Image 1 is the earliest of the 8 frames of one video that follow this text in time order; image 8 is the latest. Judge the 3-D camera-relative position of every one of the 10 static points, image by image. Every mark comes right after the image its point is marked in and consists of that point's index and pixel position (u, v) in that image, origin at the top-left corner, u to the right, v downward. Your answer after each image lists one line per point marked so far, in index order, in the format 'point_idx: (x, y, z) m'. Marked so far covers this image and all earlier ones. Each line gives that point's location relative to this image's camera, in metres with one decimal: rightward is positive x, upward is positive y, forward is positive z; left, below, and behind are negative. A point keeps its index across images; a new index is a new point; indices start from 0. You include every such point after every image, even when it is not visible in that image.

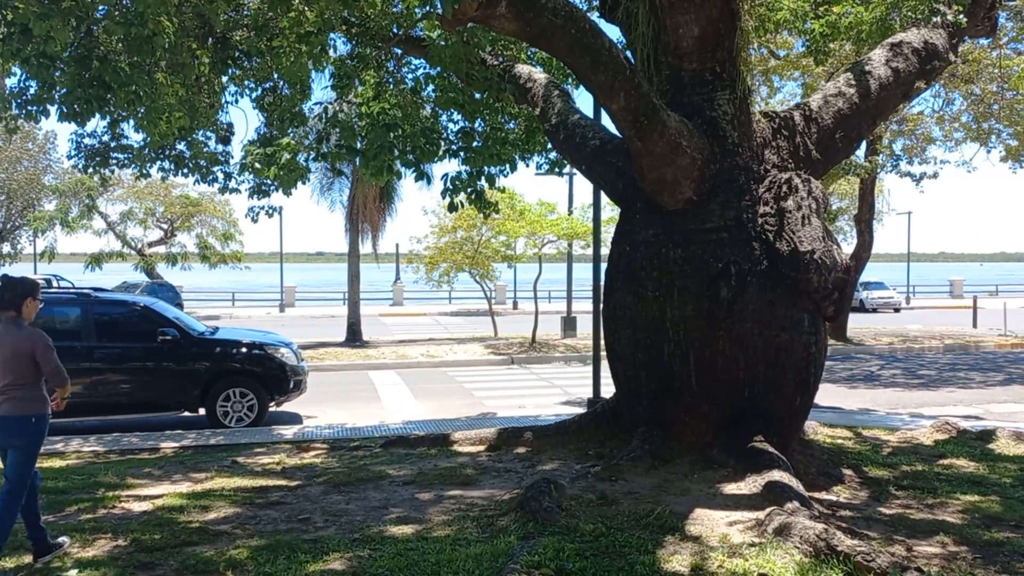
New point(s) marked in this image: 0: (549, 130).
0: (+0.3, +1.5, +7.9) m
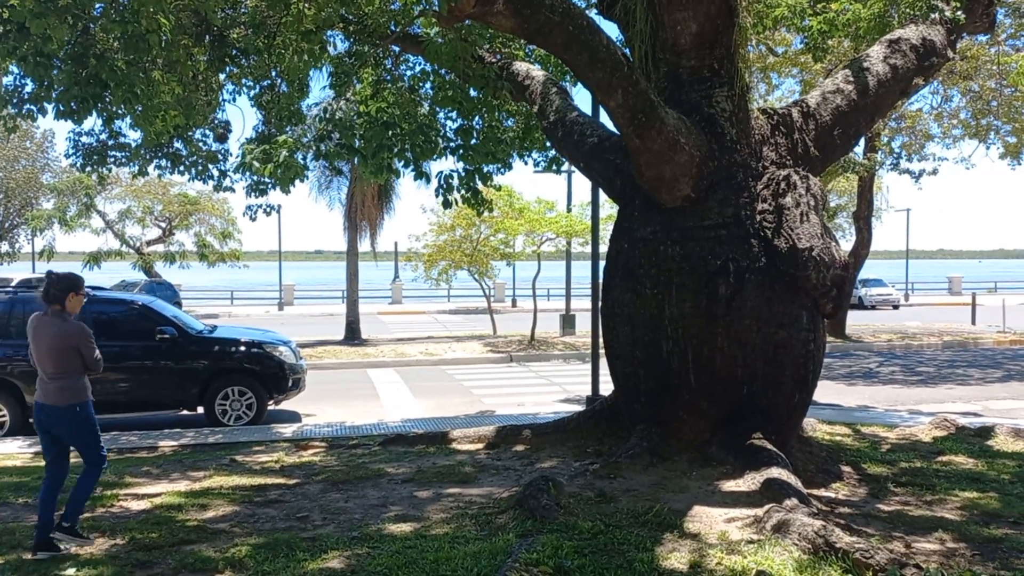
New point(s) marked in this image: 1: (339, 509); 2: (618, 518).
0: (+0.3, +1.5, +7.9) m
1: (-1.1, -1.5, +5.6) m
2: (+0.6, -1.3, +5.0) m
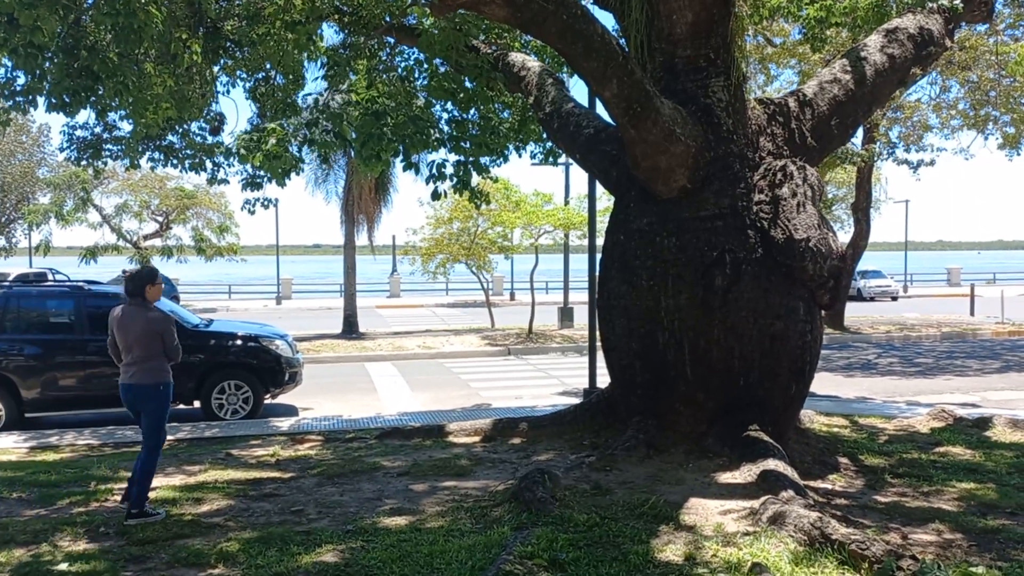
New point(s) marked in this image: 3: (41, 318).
0: (+0.3, +1.6, +7.8) m
1: (-1.2, -1.4, +5.6) m
2: (+0.6, -1.3, +5.0) m
3: (-5.7, -0.4, +10.4) m
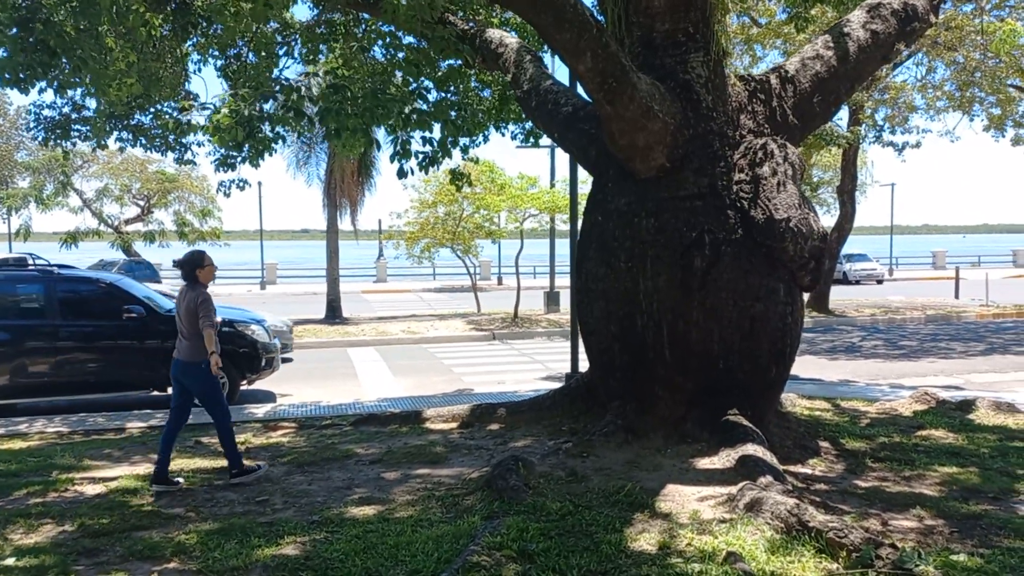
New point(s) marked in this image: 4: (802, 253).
0: (+0.1, +1.7, +7.6) m
1: (-1.3, -1.3, +5.4) m
2: (+0.4, -1.2, +4.9) m
3: (-6.0, -0.2, +10.2) m
4: (+2.0, +0.2, +5.8) m
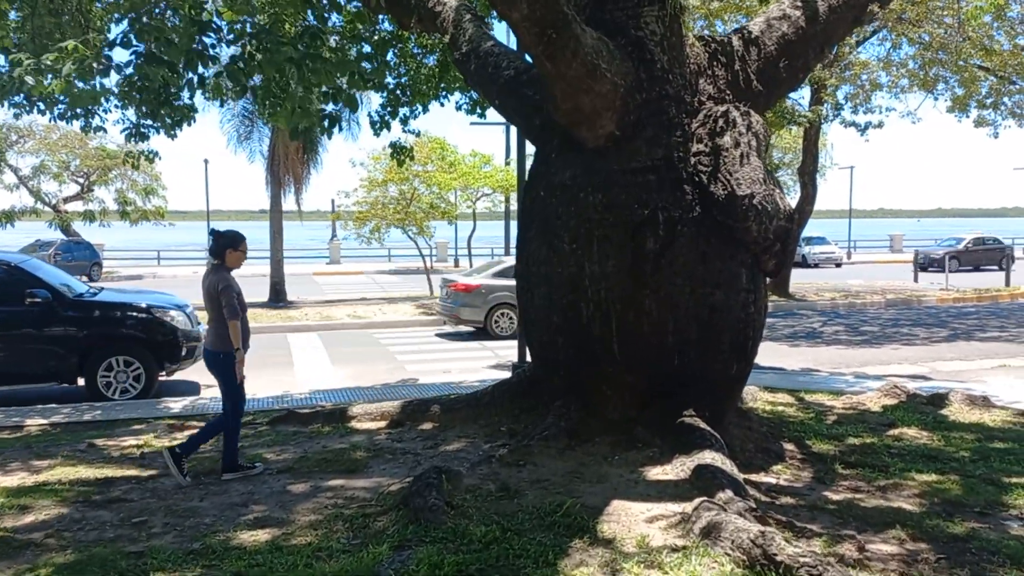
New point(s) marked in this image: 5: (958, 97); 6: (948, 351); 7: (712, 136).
0: (-0.4, +1.8, +6.8) m
1: (-1.8, -1.2, +4.6) m
2: (0.0, -1.1, +4.2) m
3: (-6.6, 0.0, +9.2) m
4: (+1.5, +0.3, +5.1) m
5: (+9.0, +3.8, +17.2) m
6: (+6.2, -0.9, +12.2) m
7: (+1.3, +1.0, +5.4) m
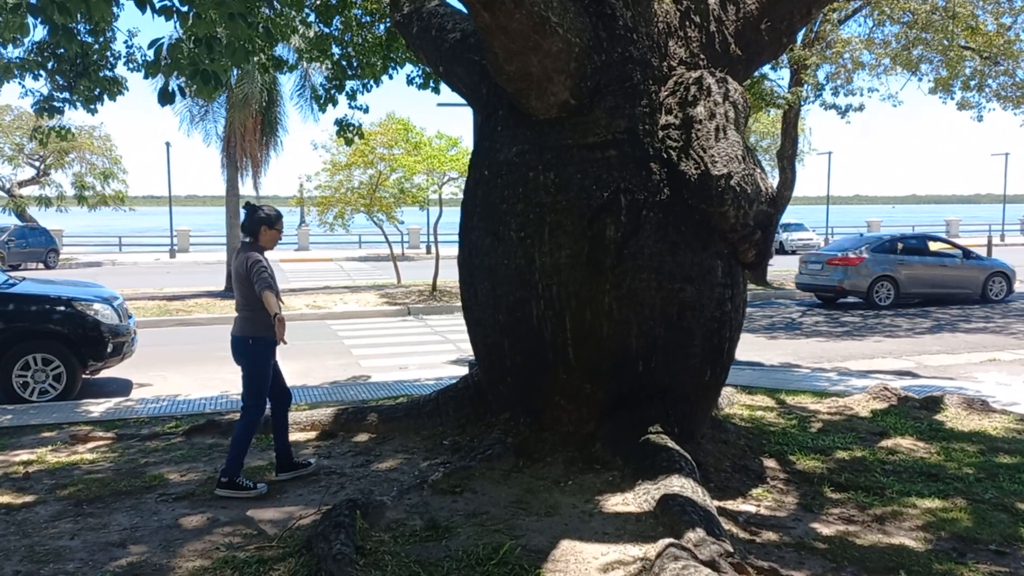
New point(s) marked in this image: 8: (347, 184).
0: (-0.8, +1.9, +6.0) m
1: (-2.1, -1.2, +3.8) m
2: (-0.3, -1.1, +3.4) m
3: (-7.0, +0.1, +8.3) m
4: (+1.2, +0.3, +4.4) m
5: (+8.3, +4.1, +16.6) m
6: (+5.7, -0.8, +11.5) m
7: (+0.9, +1.0, +4.6) m
8: (-3.8, +2.4, +20.0) m
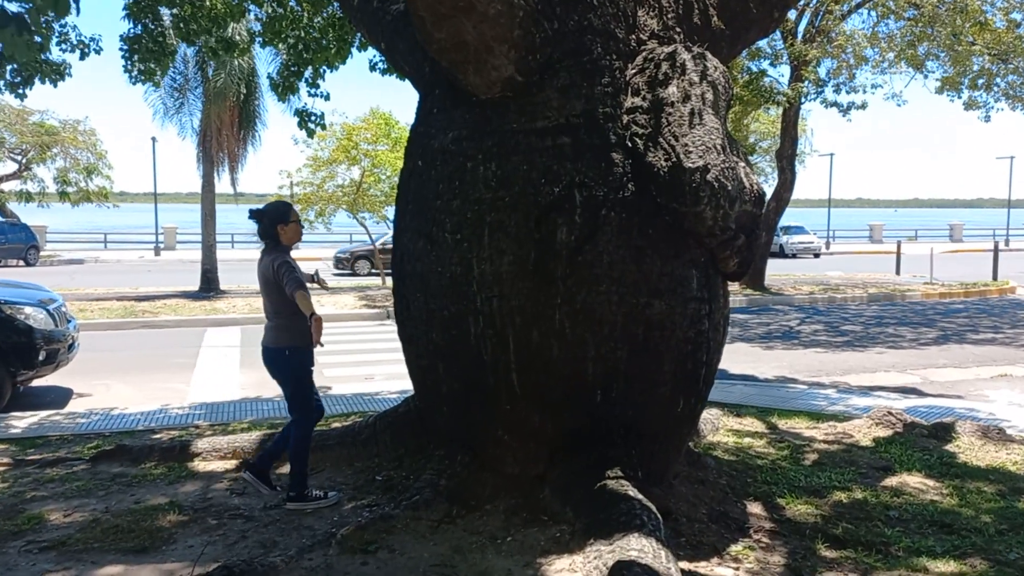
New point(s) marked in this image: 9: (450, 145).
0: (-1.1, +1.8, +5.3) m
1: (-2.4, -1.2, +3.1) m
2: (-0.6, -1.2, +2.6) m
3: (-7.3, +0.1, +7.5) m
4: (+0.9, +0.3, +3.6) m
5: (+8.1, +3.9, +15.8) m
6: (+5.4, -0.9, +10.8) m
7: (+0.6, +0.9, +3.9) m
8: (-4.1, +2.4, +19.2) m
9: (-0.3, +0.7, +3.9) m
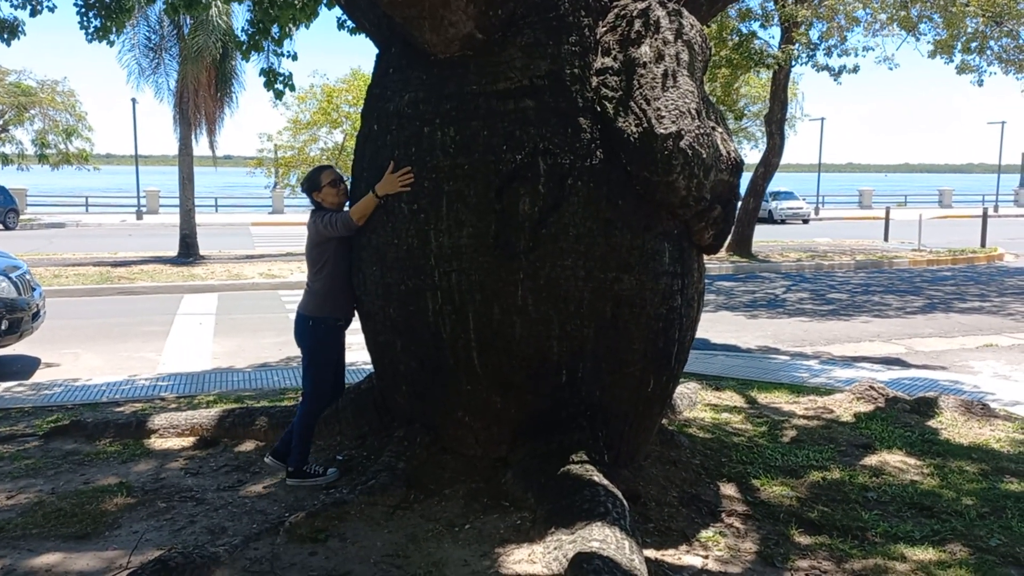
0: (-1.3, +2.0, +5.0) m
1: (-2.5, -1.2, +2.9) m
2: (-0.7, -1.1, +2.5) m
3: (-7.5, +0.4, +7.2) m
4: (+0.7, +0.4, +3.4) m
5: (+7.8, +4.5, +15.5) m
6: (+5.1, -0.5, +10.7) m
7: (+0.5, +1.0, +3.6) m
8: (-4.4, +3.2, +18.9) m
9: (-0.4, +0.8, +3.7) m
